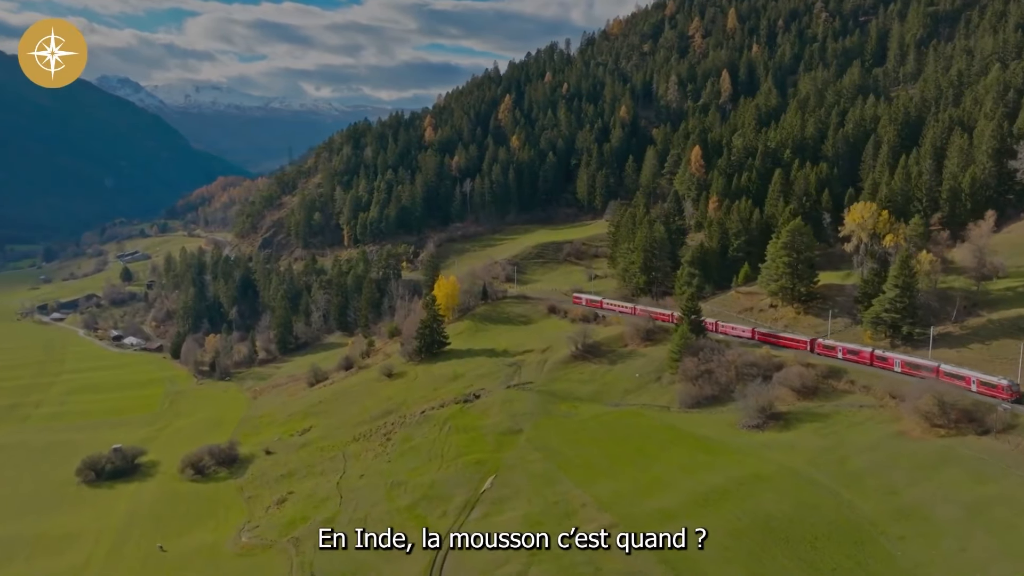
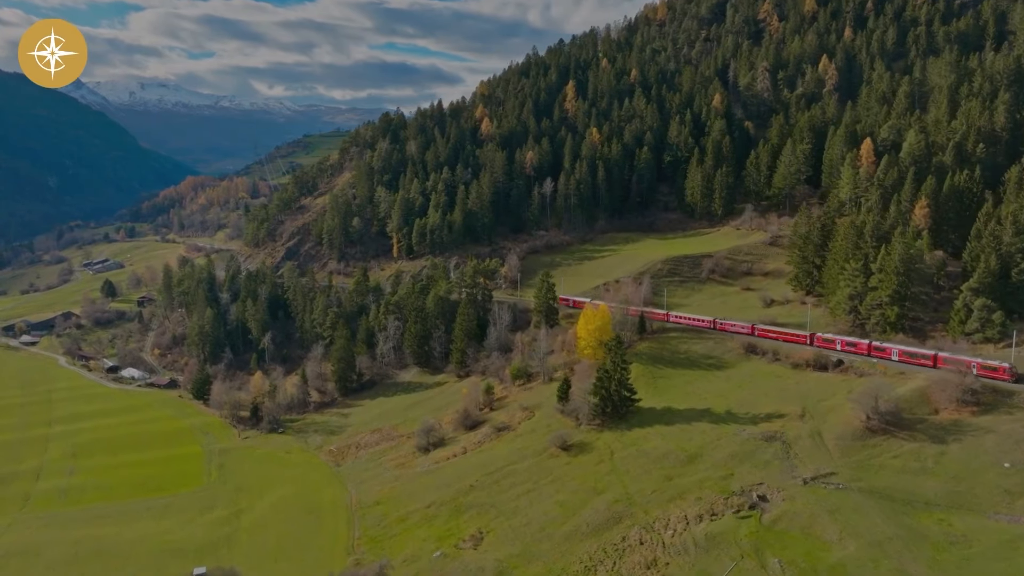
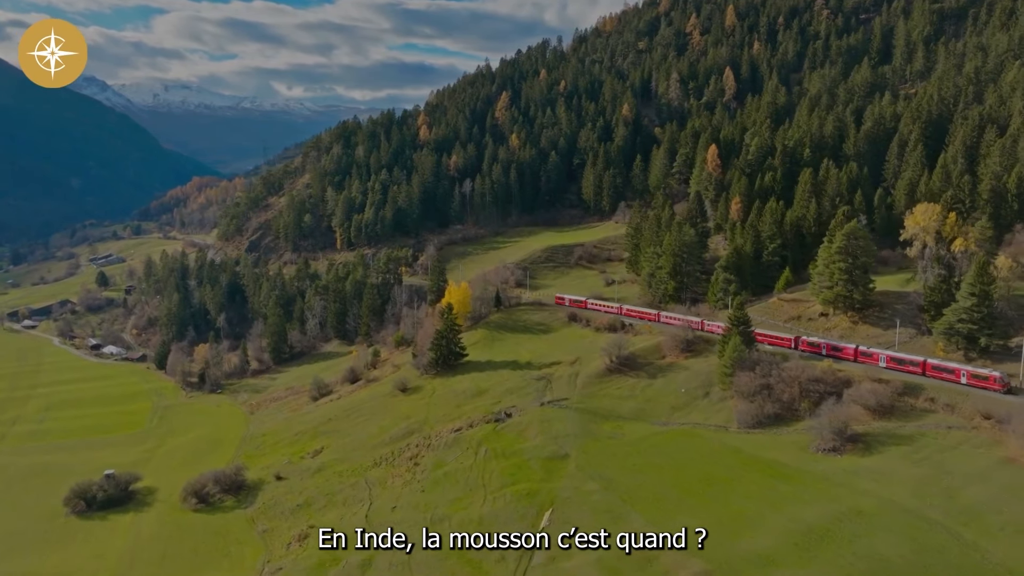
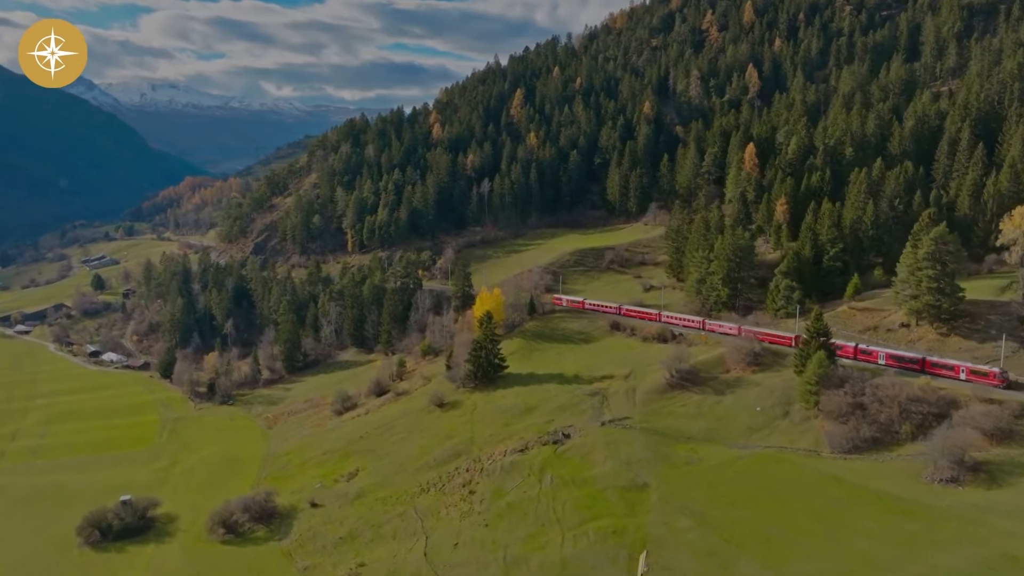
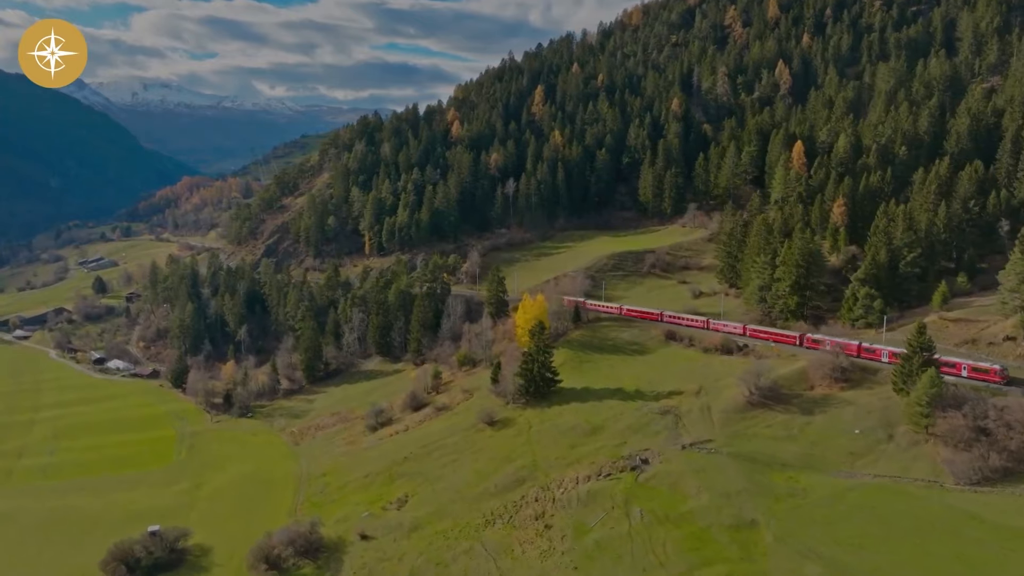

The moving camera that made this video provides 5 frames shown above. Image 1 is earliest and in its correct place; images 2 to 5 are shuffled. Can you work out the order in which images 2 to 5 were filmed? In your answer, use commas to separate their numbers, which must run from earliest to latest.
3, 4, 5, 2
